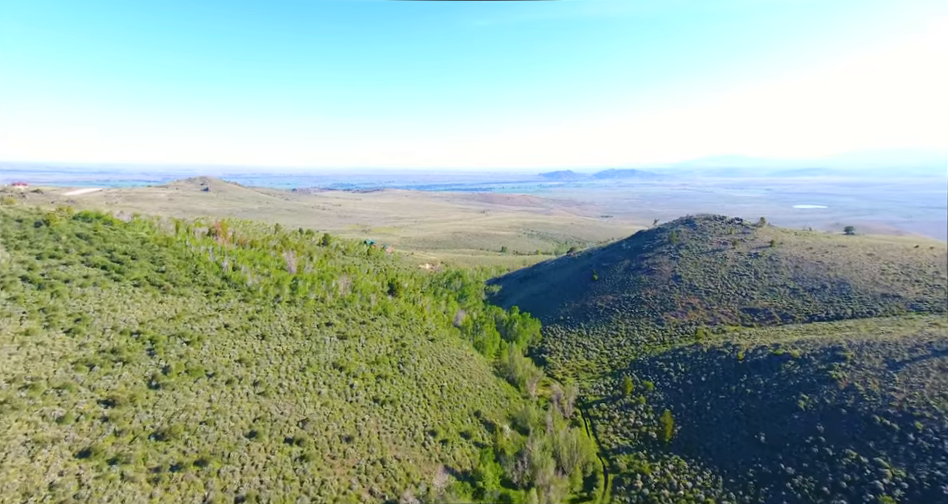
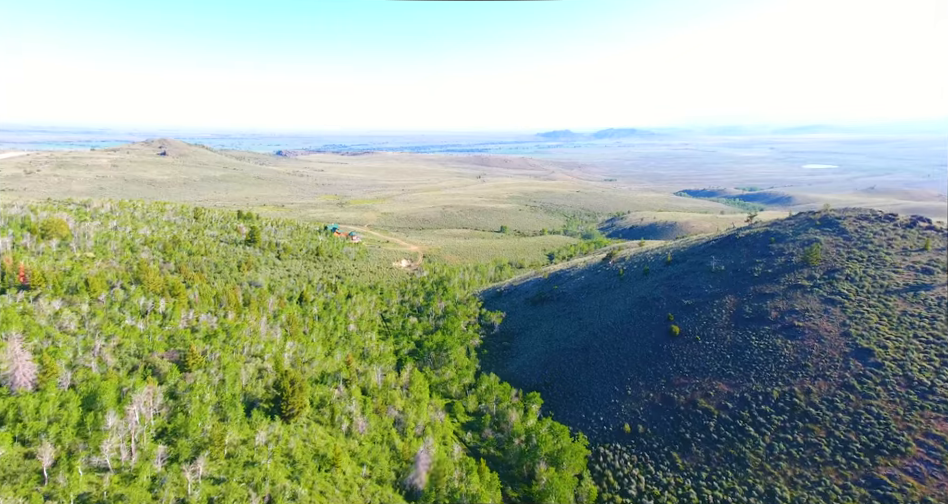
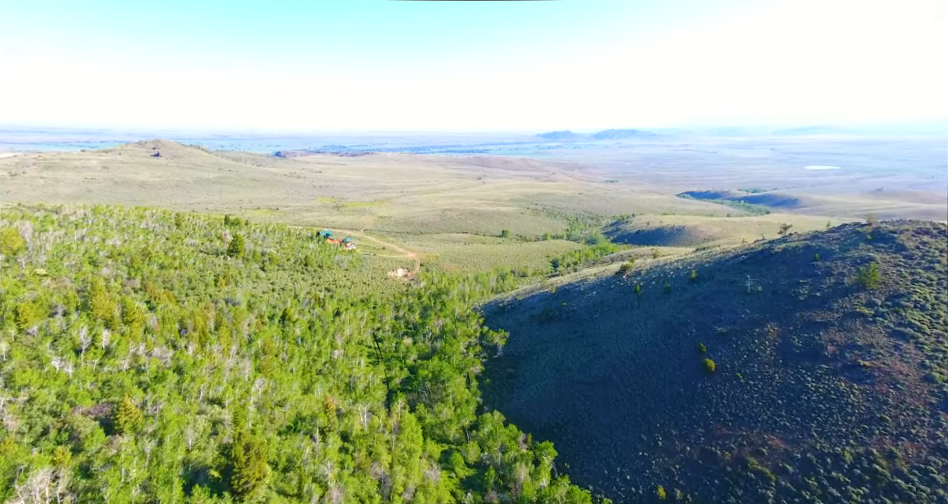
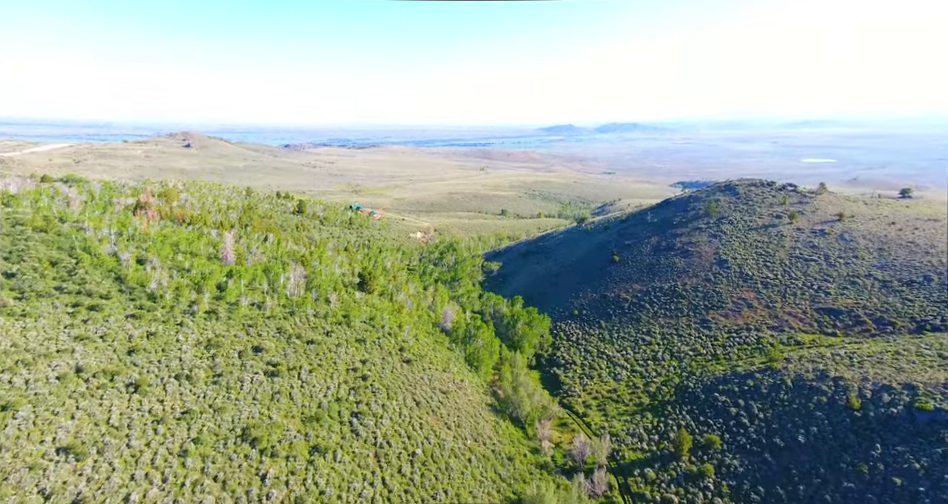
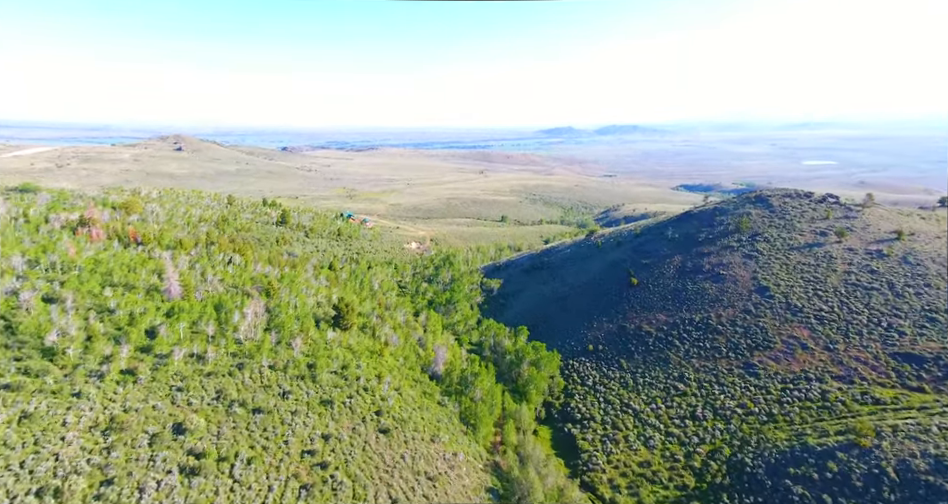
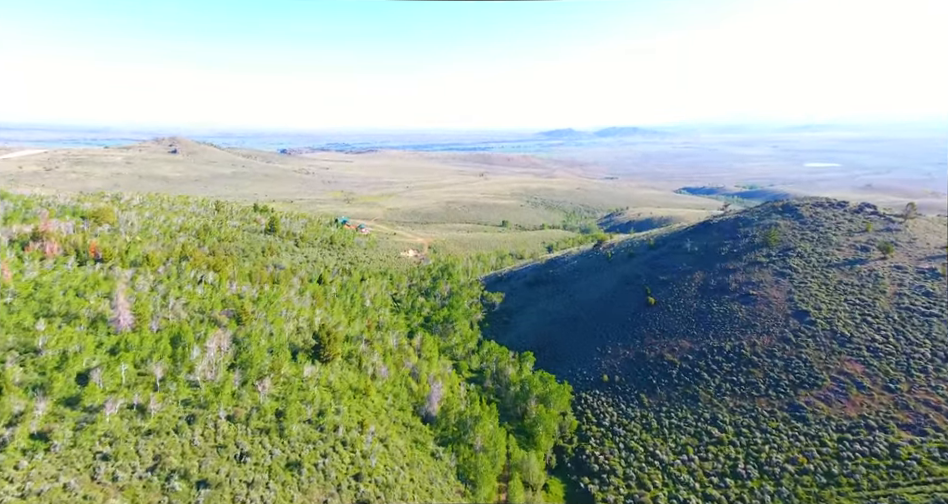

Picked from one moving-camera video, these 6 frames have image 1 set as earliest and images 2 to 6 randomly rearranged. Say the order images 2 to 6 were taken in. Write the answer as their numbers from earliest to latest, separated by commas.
4, 5, 6, 2, 3
